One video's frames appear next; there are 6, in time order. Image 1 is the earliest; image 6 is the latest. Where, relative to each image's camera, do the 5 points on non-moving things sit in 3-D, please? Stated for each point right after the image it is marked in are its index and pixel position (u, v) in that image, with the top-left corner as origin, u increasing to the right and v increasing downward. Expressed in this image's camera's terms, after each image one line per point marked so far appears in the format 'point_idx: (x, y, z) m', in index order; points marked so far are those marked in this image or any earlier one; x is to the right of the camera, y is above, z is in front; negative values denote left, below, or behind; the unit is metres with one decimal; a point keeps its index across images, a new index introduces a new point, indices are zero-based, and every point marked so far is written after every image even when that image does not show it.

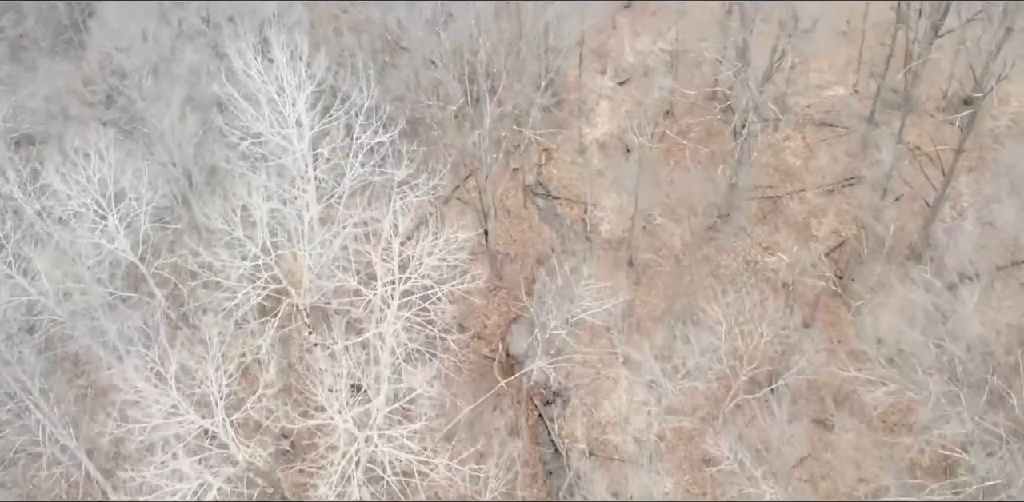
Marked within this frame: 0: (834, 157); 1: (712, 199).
0: (+6.8, +1.9, +18.9) m
1: (+4.4, +1.1, +19.5) m
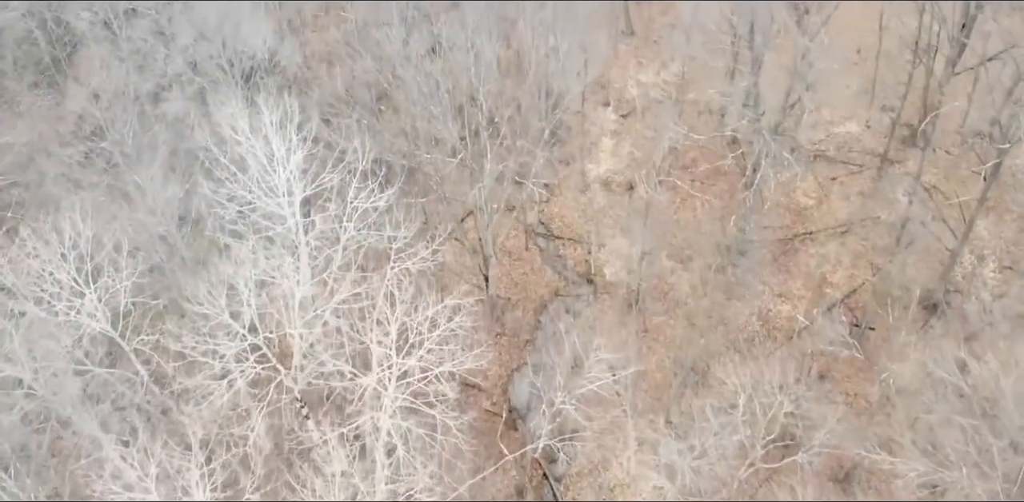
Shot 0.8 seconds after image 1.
0: (+6.8, +1.1, +18.3) m
1: (+4.4, +0.2, +18.8) m
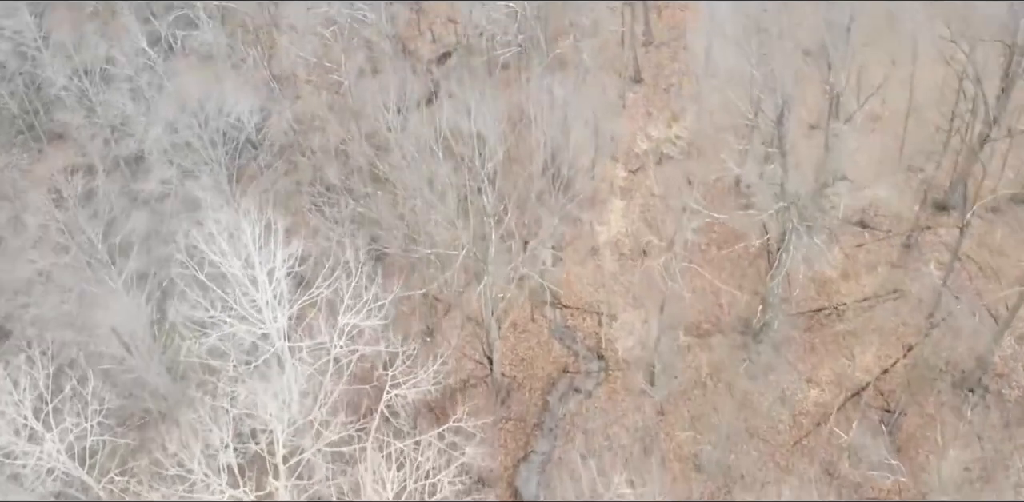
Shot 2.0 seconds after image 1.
0: (+6.9, -0.3, +17.1) m
1: (+4.5, -1.3, +17.7) m
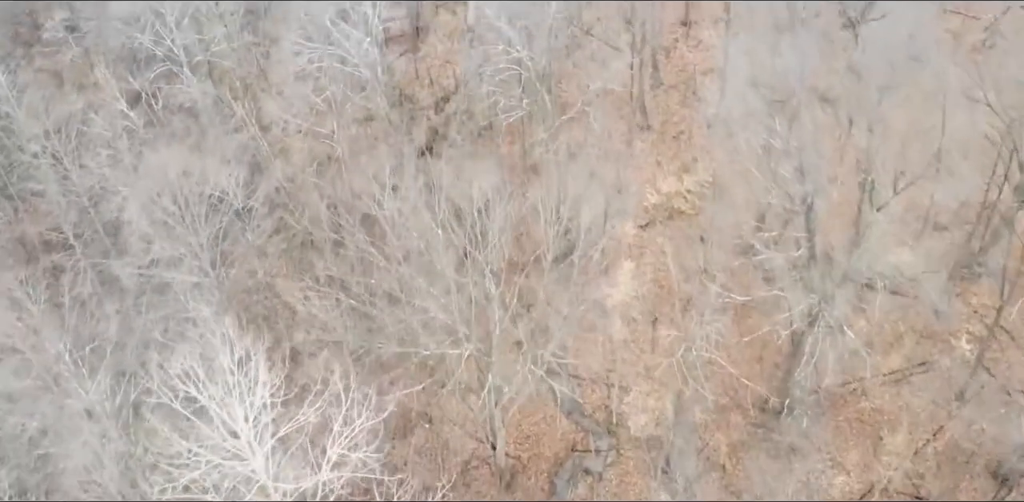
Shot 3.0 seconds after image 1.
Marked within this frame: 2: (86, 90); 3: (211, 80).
0: (+7.0, -1.6, +16.1) m
1: (+4.6, -2.5, +16.7) m
2: (-8.4, +3.1, +18.2) m
3: (-6.5, +3.4, +19.5) m
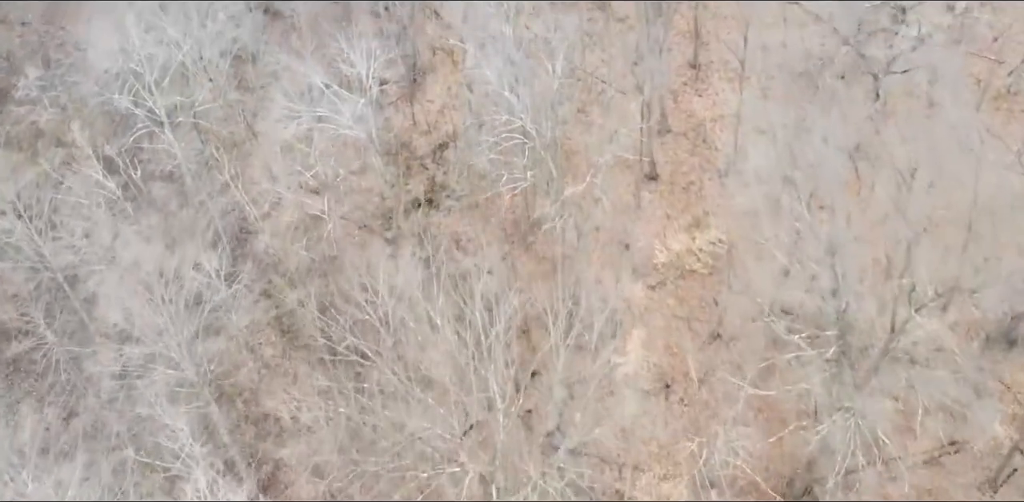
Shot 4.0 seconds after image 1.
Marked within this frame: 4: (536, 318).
0: (+7.0, -2.8, +15.1) m
1: (+4.6, -3.8, +15.7) m
2: (-8.4, +1.8, +17.1) m
3: (-6.4, +2.1, +18.5) m
4: (+0.3, -0.8, +16.4) m
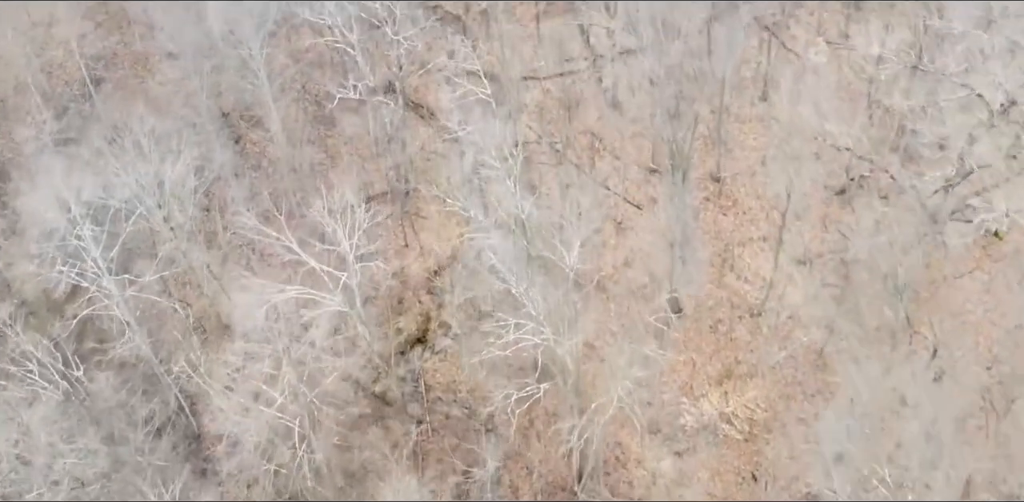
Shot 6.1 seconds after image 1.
0: (+7.2, -5.7, +12.9) m
1: (+4.9, -6.7, +13.4) m
2: (-8.3, -1.3, +14.8) m
3: (-6.3, -0.9, +16.1) m
4: (+0.5, -3.8, +14.1) m
